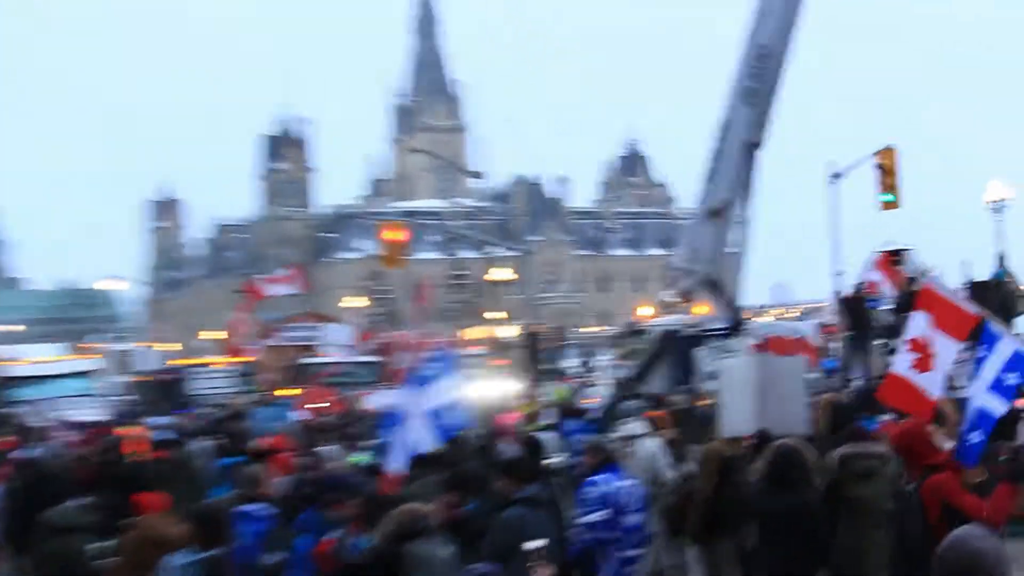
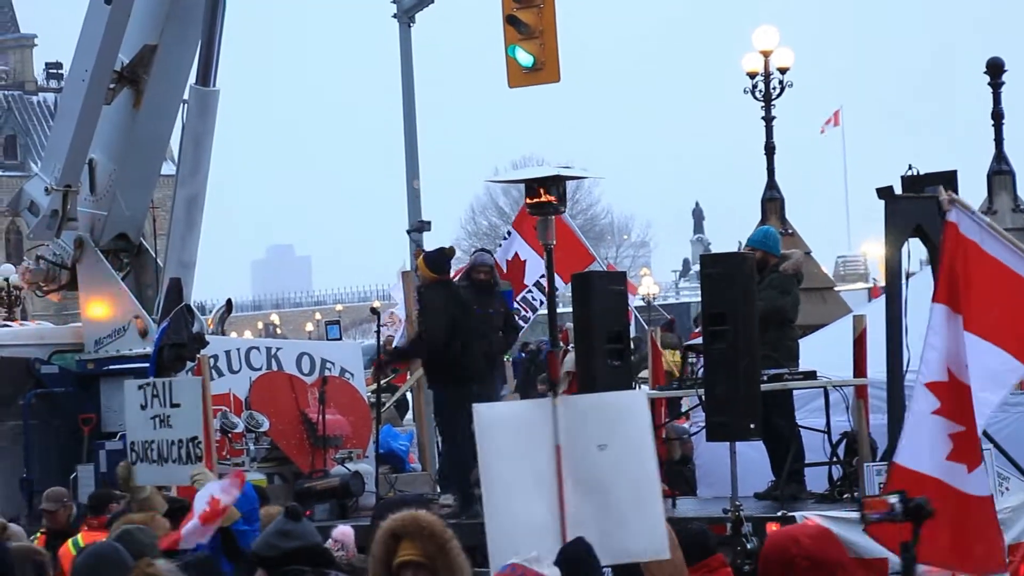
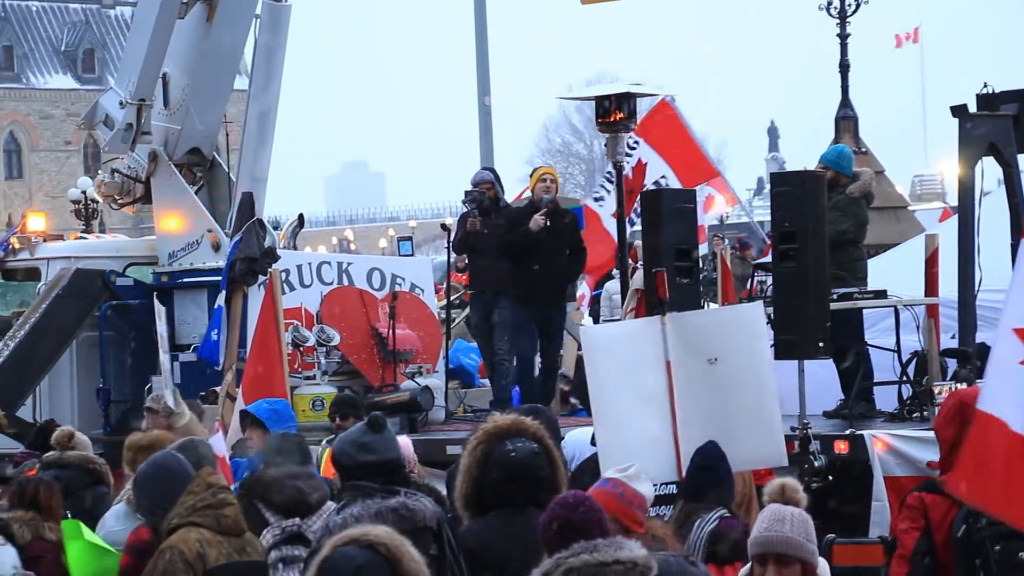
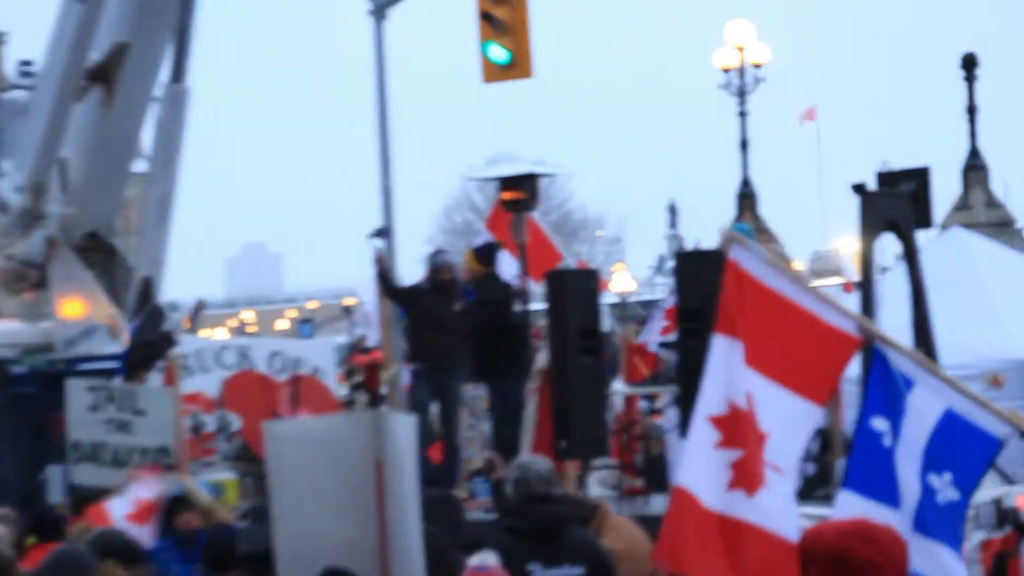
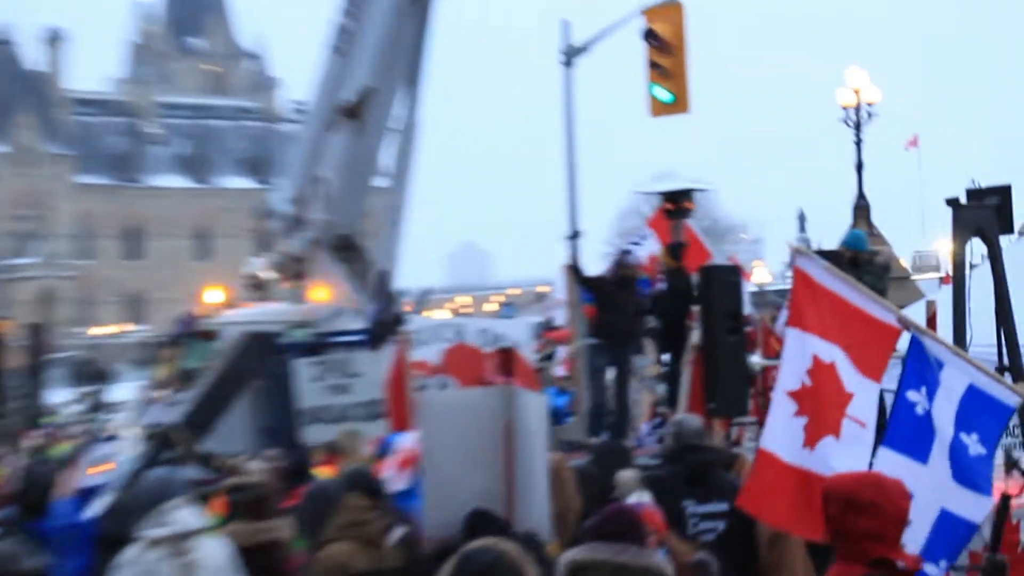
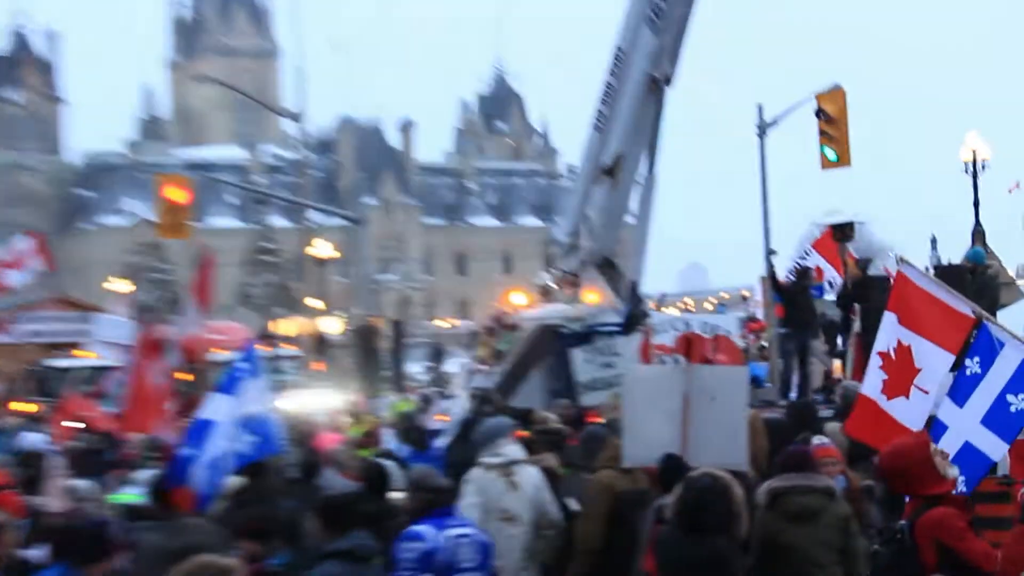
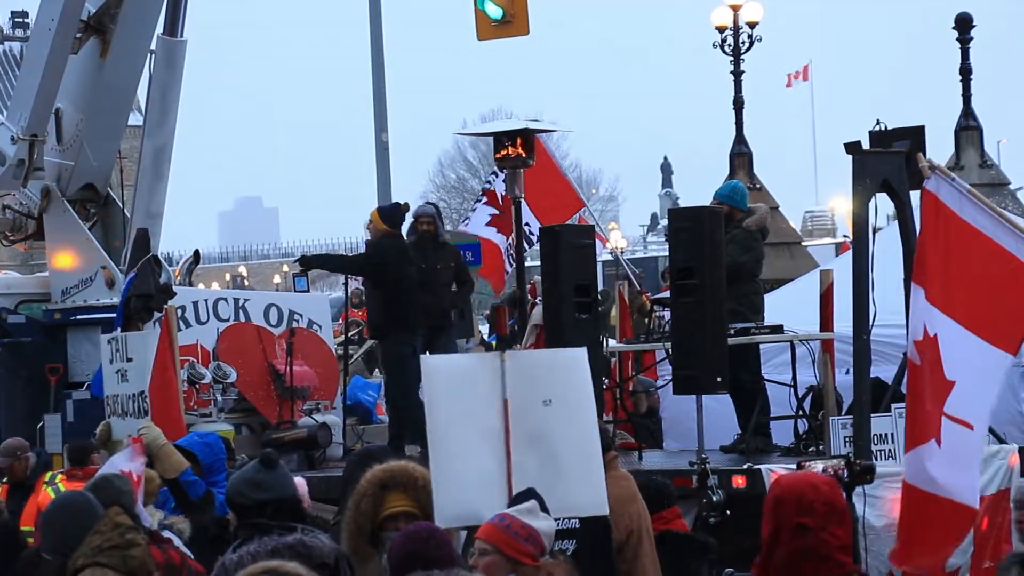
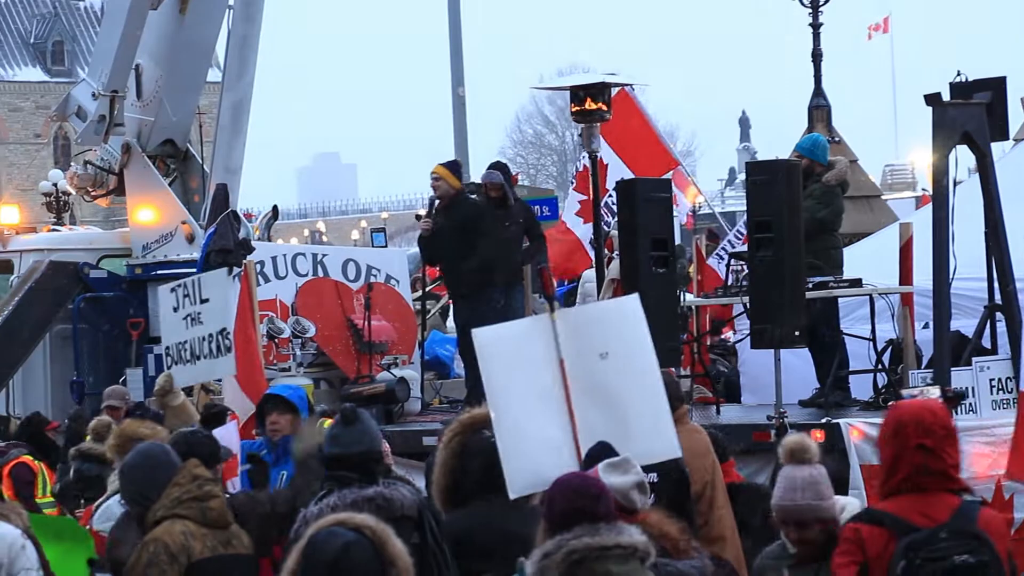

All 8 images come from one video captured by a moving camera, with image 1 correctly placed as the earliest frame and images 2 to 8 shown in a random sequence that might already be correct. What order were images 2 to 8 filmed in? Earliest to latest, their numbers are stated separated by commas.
6, 5, 4, 2, 7, 8, 3
